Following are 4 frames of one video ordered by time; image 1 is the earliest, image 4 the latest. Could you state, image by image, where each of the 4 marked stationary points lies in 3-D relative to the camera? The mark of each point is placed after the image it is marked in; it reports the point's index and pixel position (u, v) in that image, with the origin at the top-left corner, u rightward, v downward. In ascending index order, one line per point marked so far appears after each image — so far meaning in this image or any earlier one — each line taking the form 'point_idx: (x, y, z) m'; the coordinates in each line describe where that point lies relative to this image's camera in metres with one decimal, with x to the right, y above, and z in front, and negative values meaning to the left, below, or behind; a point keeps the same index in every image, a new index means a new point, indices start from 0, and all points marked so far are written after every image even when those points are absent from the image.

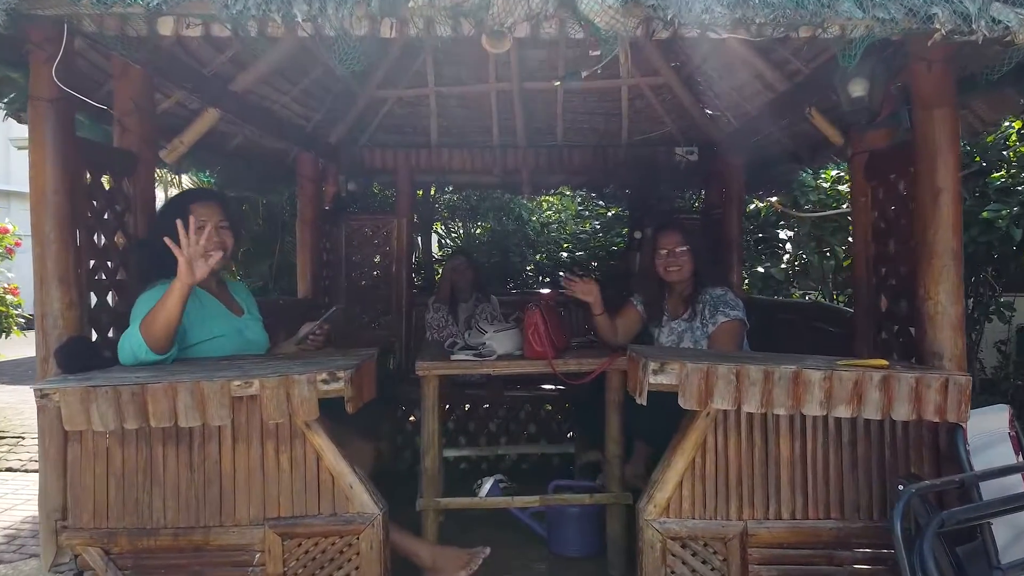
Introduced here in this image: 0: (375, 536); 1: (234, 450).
0: (-0.5, -0.8, +2.2) m
1: (-0.9, -0.5, +2.1) m
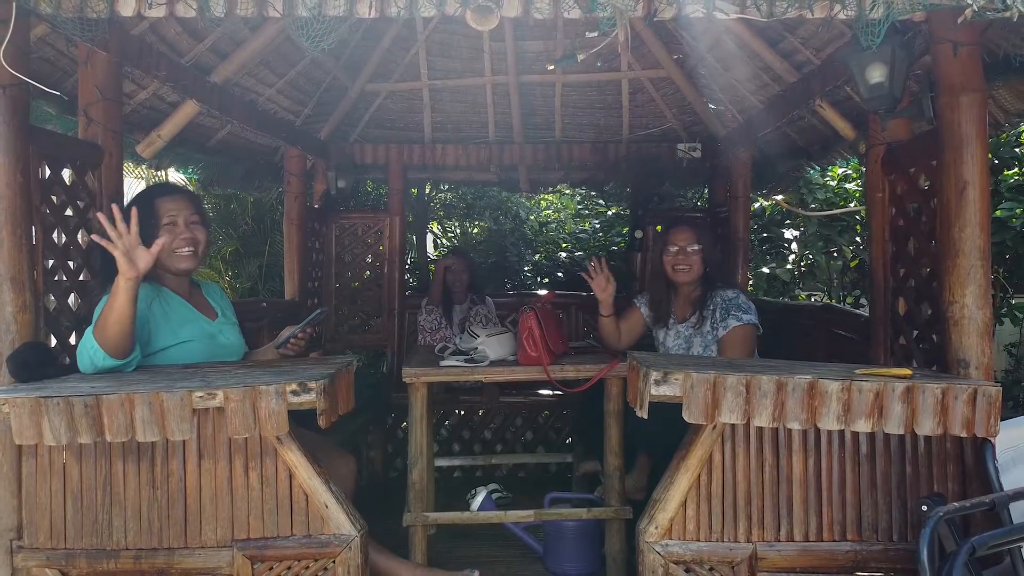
0: (-0.5, -0.8, +2.0) m
1: (-1.0, -0.5, +2.0) m
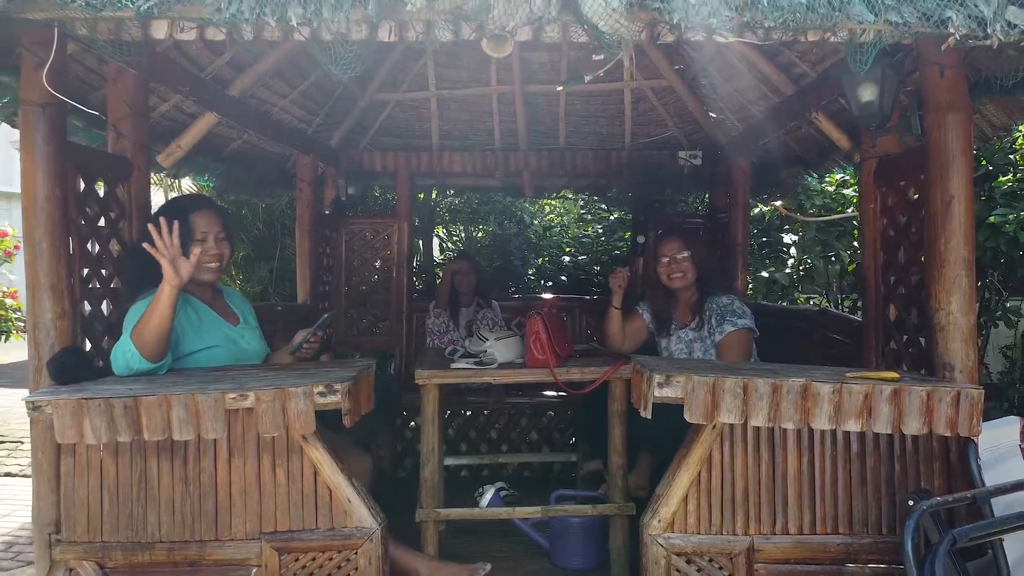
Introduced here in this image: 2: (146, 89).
0: (-0.5, -0.9, +2.1) m
1: (-0.9, -0.6, +2.1) m
2: (-1.6, +0.8, +2.7) m
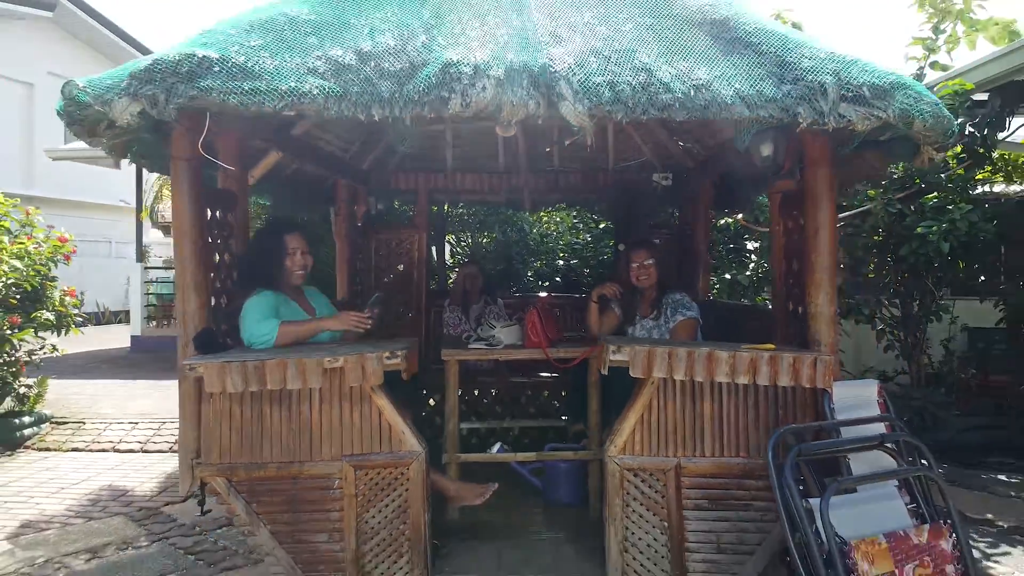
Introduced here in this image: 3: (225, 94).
0: (-0.4, -0.9, +3.1) m
1: (-0.9, -0.6, +3.1) m
2: (-1.5, +0.8, +3.7) m
3: (-1.2, +0.8, +2.7) m
